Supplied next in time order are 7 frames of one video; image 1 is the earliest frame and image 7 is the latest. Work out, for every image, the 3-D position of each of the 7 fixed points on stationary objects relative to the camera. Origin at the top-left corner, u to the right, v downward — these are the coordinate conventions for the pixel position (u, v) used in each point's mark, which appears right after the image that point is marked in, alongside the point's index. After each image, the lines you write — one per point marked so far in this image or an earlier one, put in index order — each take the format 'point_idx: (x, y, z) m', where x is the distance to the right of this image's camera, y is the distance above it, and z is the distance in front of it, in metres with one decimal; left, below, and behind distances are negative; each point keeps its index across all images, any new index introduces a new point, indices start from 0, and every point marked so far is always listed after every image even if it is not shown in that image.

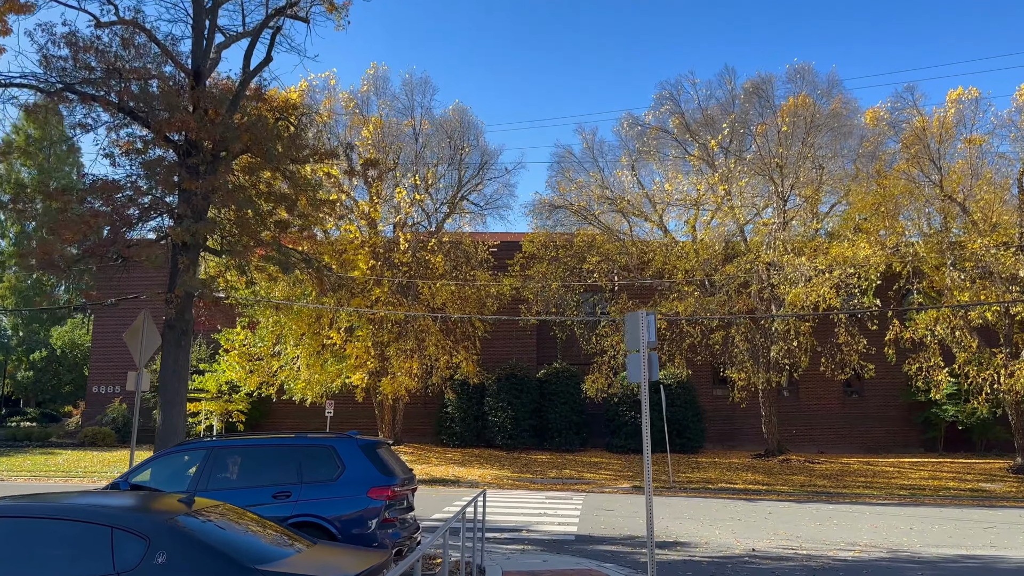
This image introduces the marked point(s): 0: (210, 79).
0: (-4.3, +3.0, +9.6) m
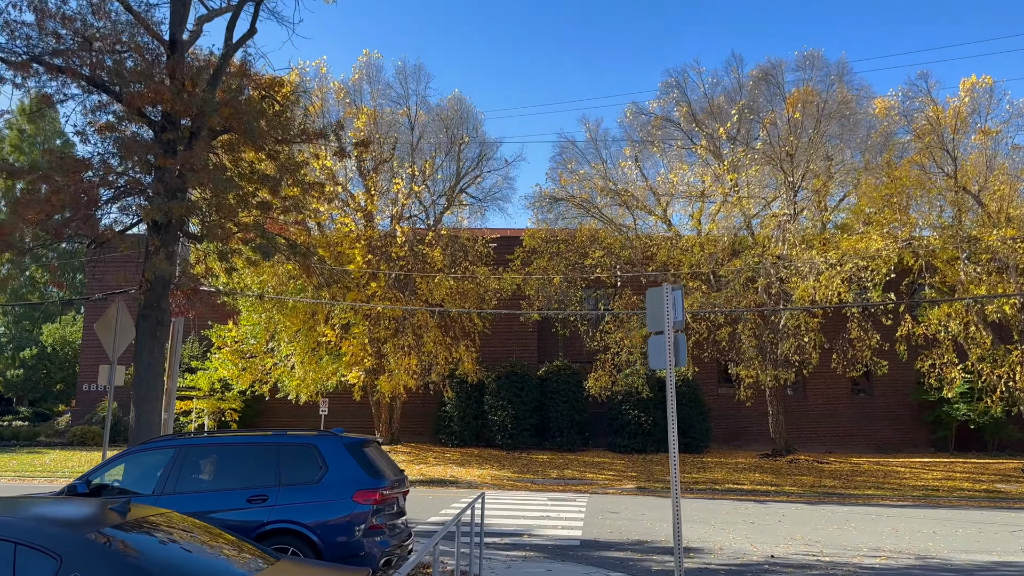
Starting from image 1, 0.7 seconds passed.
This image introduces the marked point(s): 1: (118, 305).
0: (-4.3, +3.1, +9.0) m
1: (-4.9, -0.2, +8.5) m
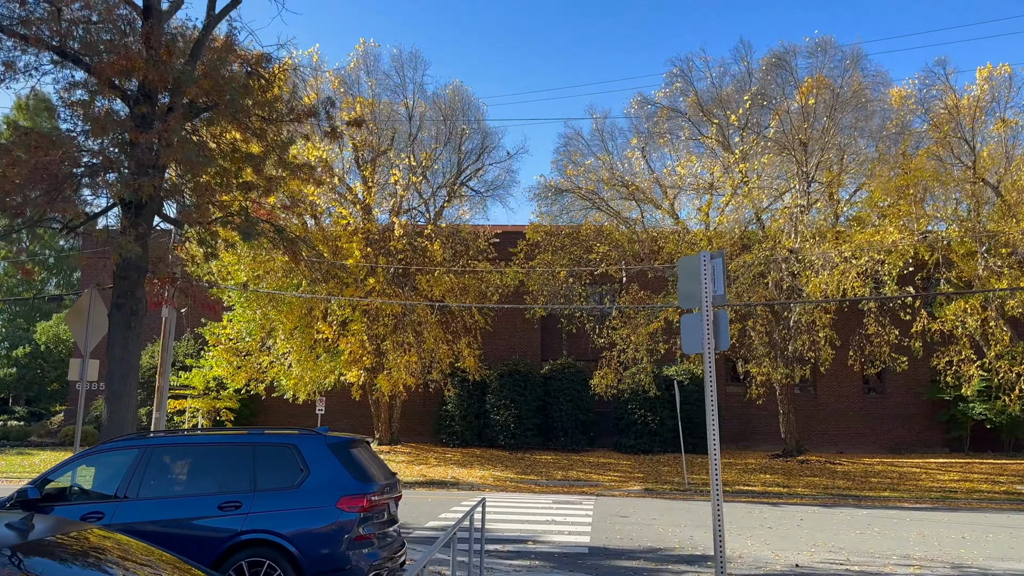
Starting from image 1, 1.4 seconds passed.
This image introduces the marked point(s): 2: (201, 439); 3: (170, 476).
0: (-4.3, +3.3, +8.4) m
1: (-4.9, -0.1, +7.9) m
2: (-2.6, -1.2, +5.6) m
3: (-2.7, -1.5, +5.4) m
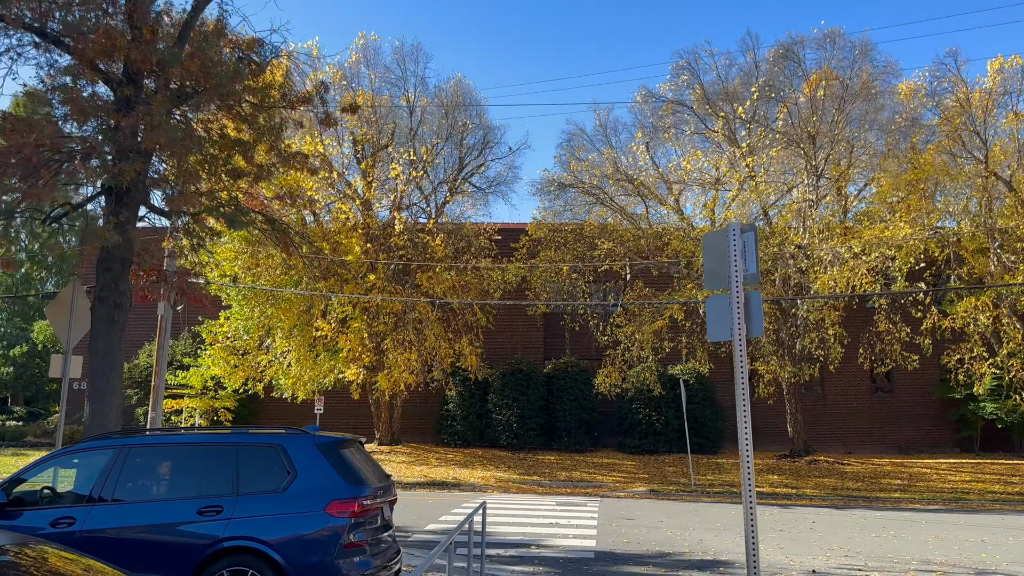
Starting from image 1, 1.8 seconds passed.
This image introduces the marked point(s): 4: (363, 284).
0: (-4.2, +3.4, +8.0) m
1: (-4.9, 0.0, +7.5) m
2: (-2.6, -1.2, +5.2) m
3: (-2.7, -1.4, +5.0) m
4: (-4.1, +0.1, +18.7) m
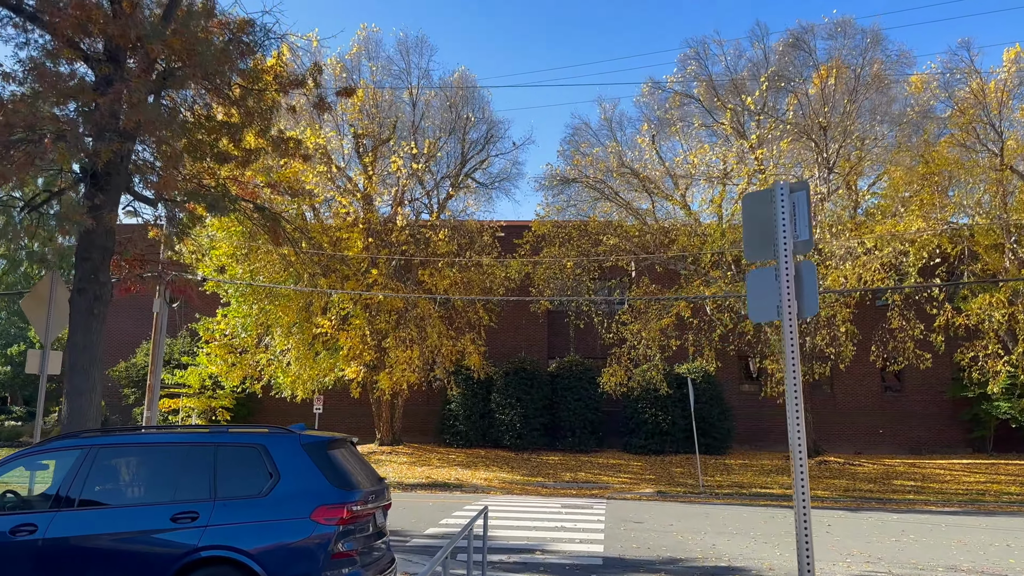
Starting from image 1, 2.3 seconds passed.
0: (-4.2, +3.4, +7.6) m
1: (-4.8, +0.1, +7.1) m
2: (-2.5, -1.1, +4.8) m
3: (-2.7, -1.3, +4.6) m
4: (-4.0, +0.2, +18.3) m
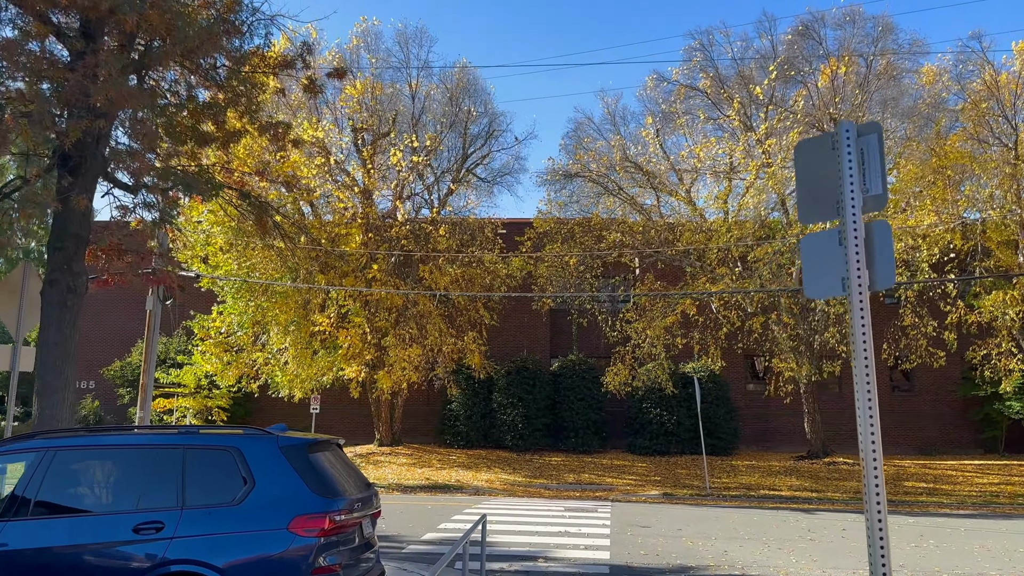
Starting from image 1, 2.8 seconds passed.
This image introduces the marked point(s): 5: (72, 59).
0: (-4.2, +3.5, +7.2) m
1: (-4.8, +0.2, +6.7) m
2: (-2.5, -1.0, +4.4) m
3: (-2.7, -1.2, +4.2) m
4: (-4.0, +0.3, +17.9) m
5: (-4.1, +2.1, +6.4) m
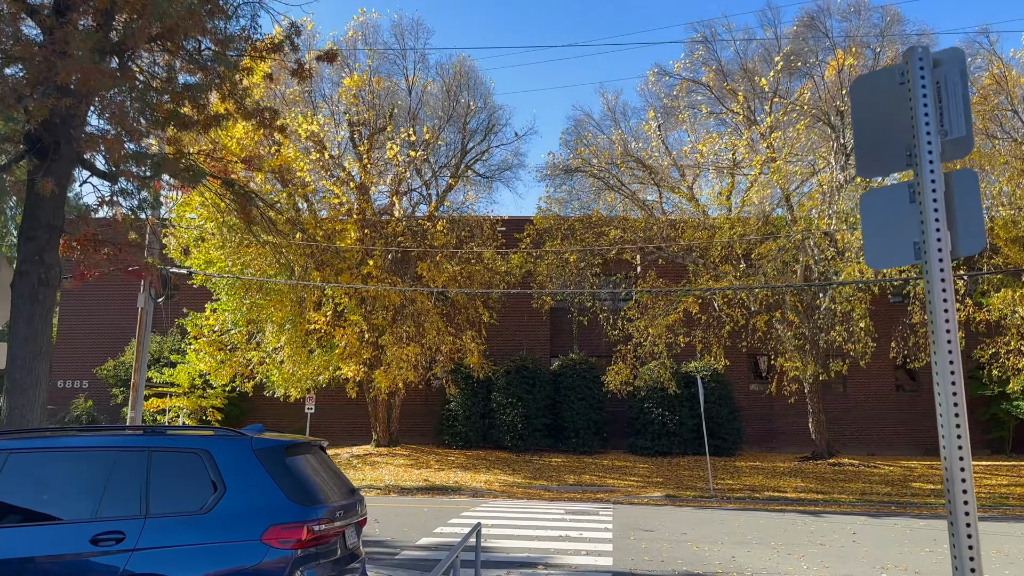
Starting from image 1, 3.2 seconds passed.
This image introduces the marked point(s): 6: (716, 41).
0: (-4.2, +3.6, +6.8) m
1: (-4.8, +0.2, +6.3) m
2: (-2.5, -0.9, +4.0) m
3: (-2.7, -1.2, +3.8) m
4: (-4.0, +0.3, +17.5) m
5: (-4.1, +2.2, +6.0) m
6: (+5.6, +6.7, +18.5) m
